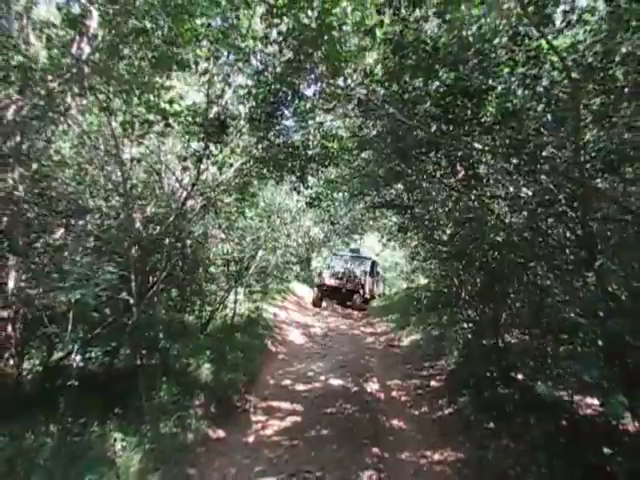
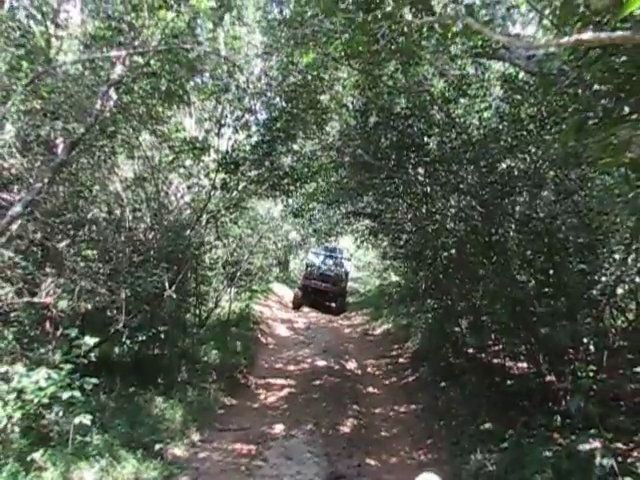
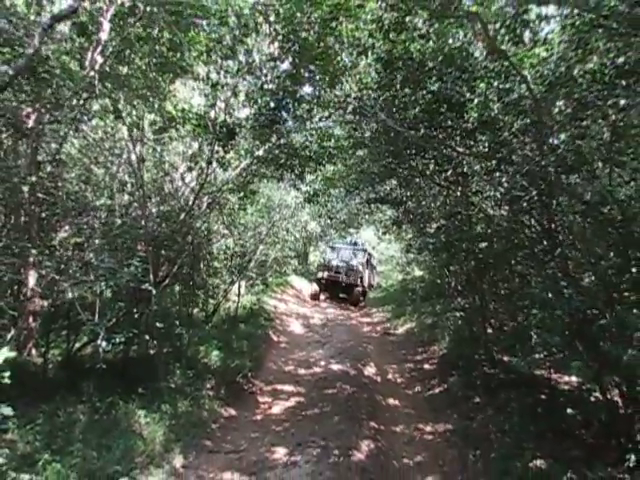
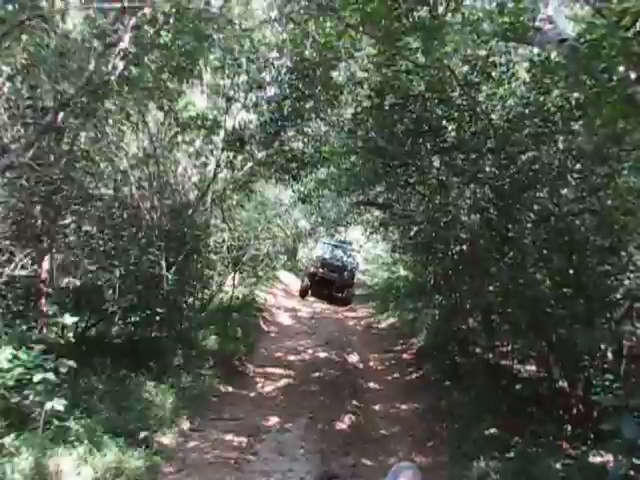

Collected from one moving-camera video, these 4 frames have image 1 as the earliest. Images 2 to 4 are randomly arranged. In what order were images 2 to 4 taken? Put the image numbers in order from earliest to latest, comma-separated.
3, 4, 2
